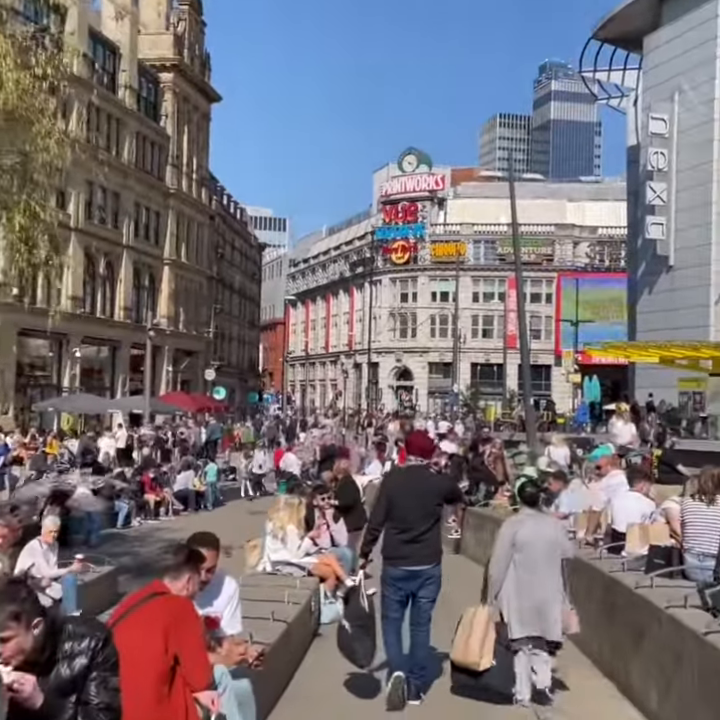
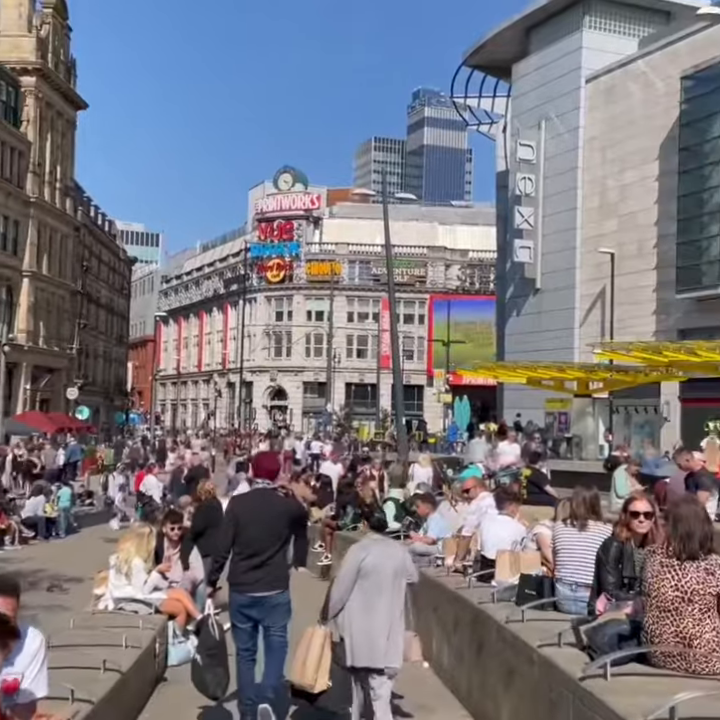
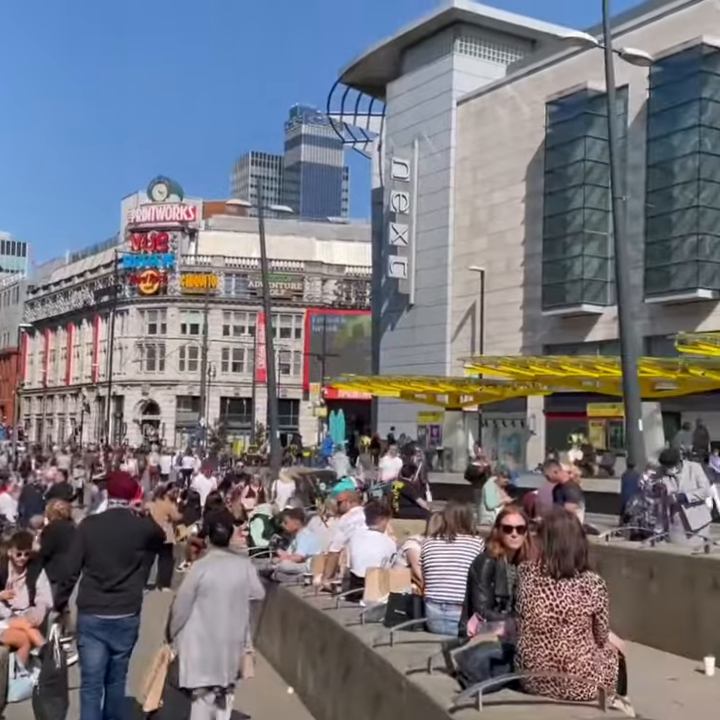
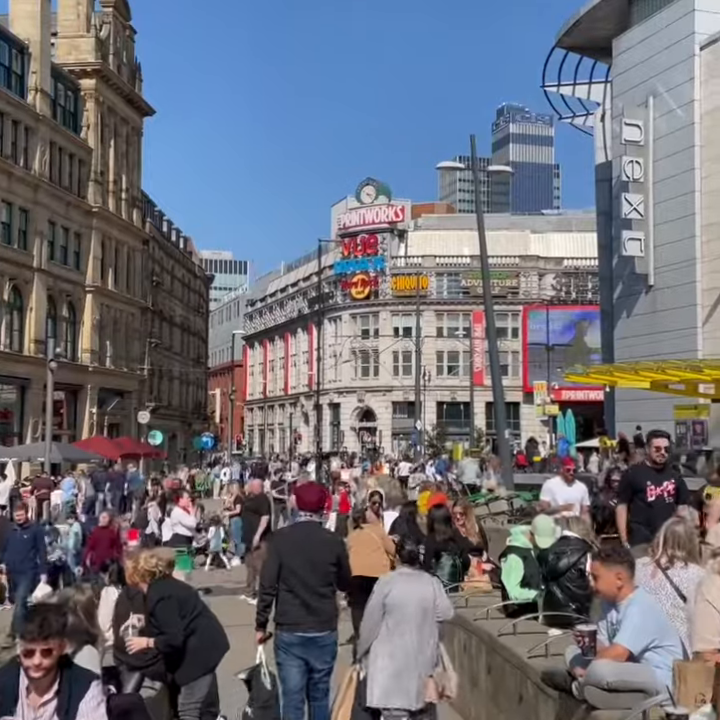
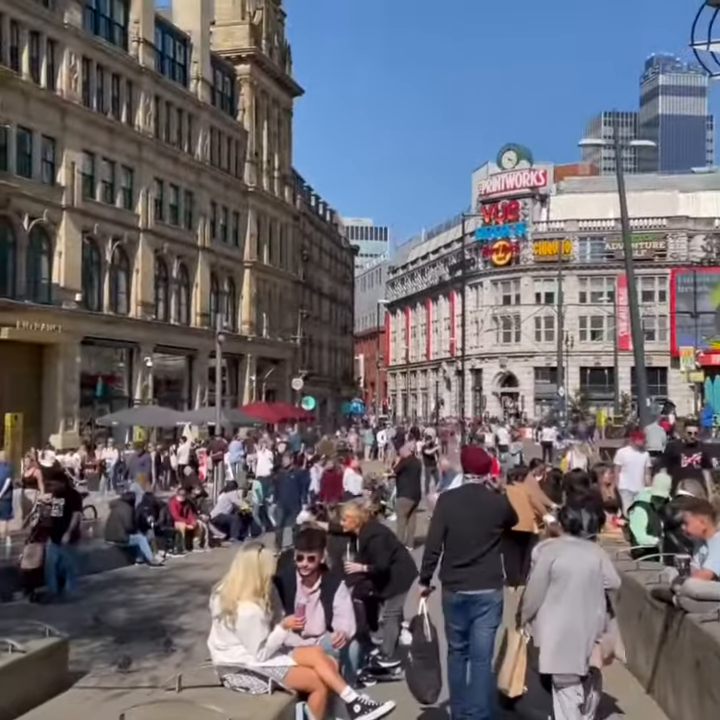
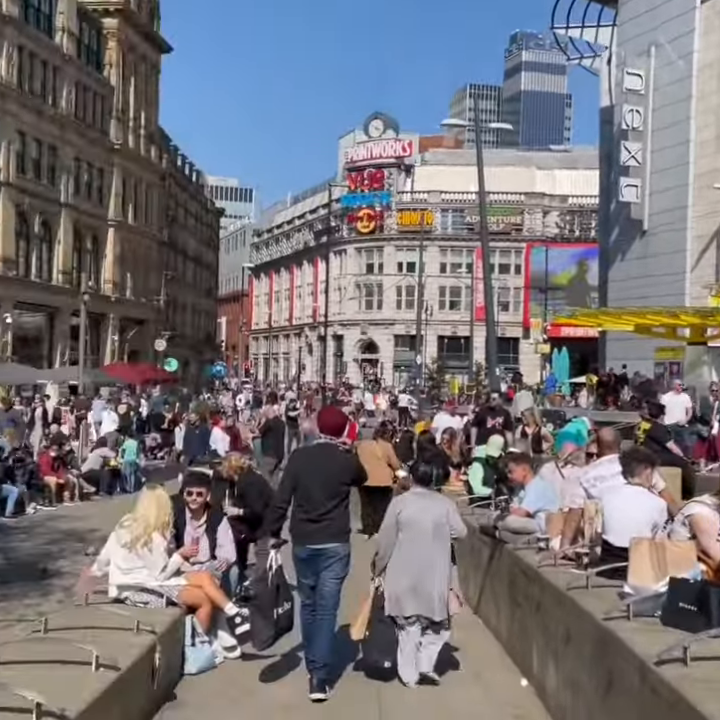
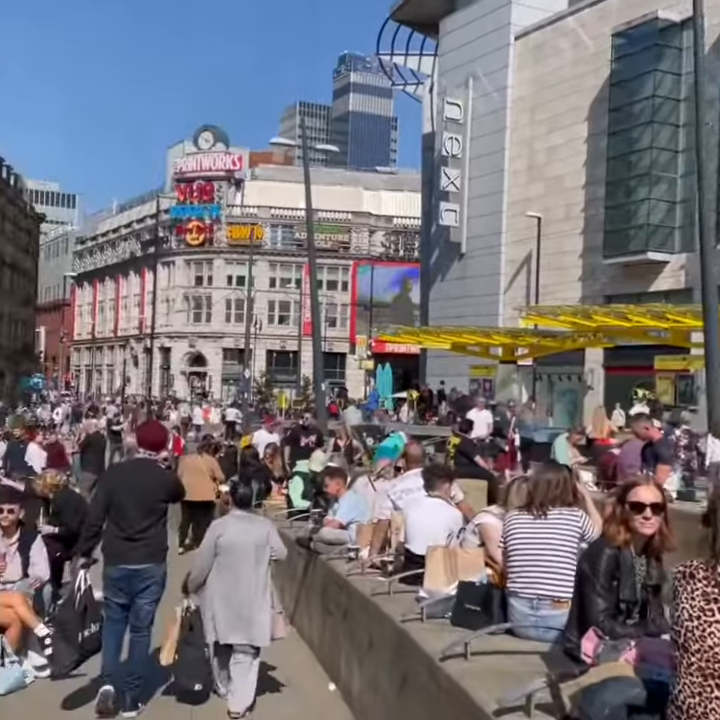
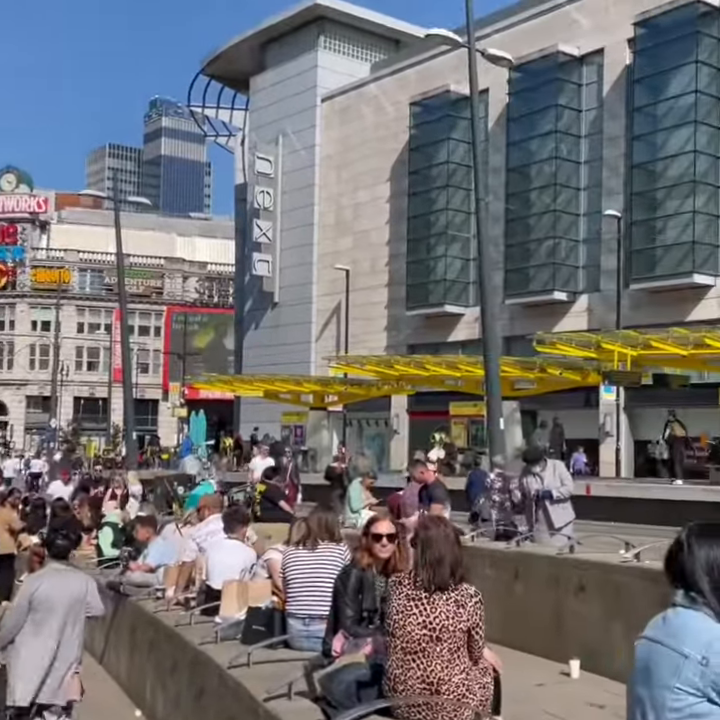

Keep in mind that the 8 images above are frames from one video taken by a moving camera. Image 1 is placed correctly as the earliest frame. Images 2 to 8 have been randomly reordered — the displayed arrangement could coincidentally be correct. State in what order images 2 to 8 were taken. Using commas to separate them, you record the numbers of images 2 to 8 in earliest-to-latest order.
2, 3, 8, 7, 6, 5, 4
